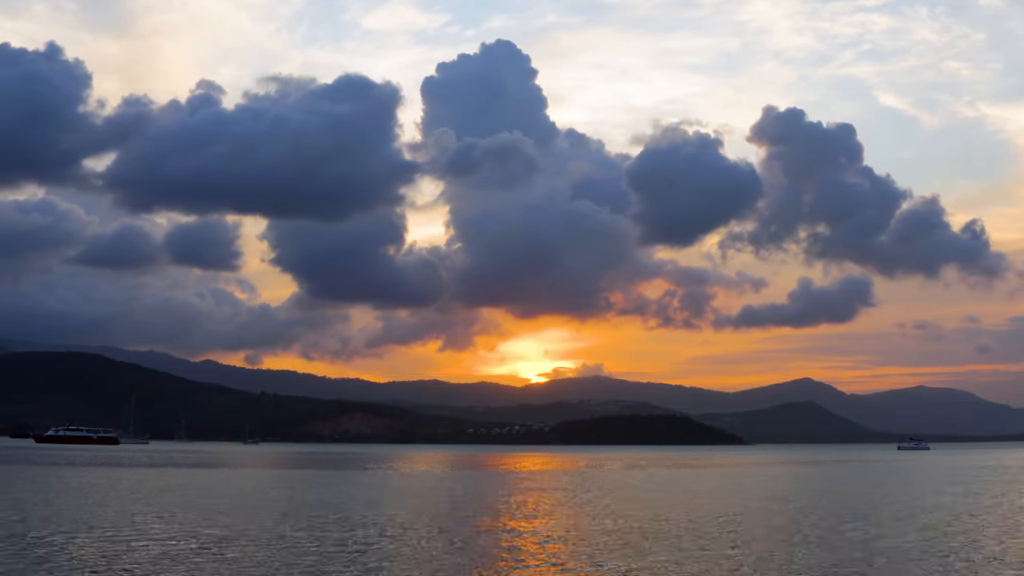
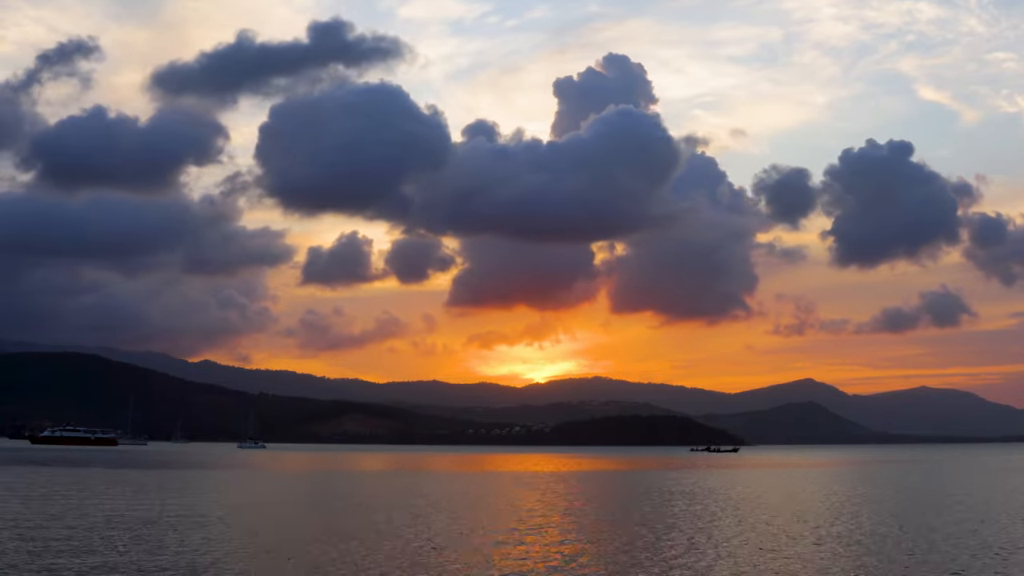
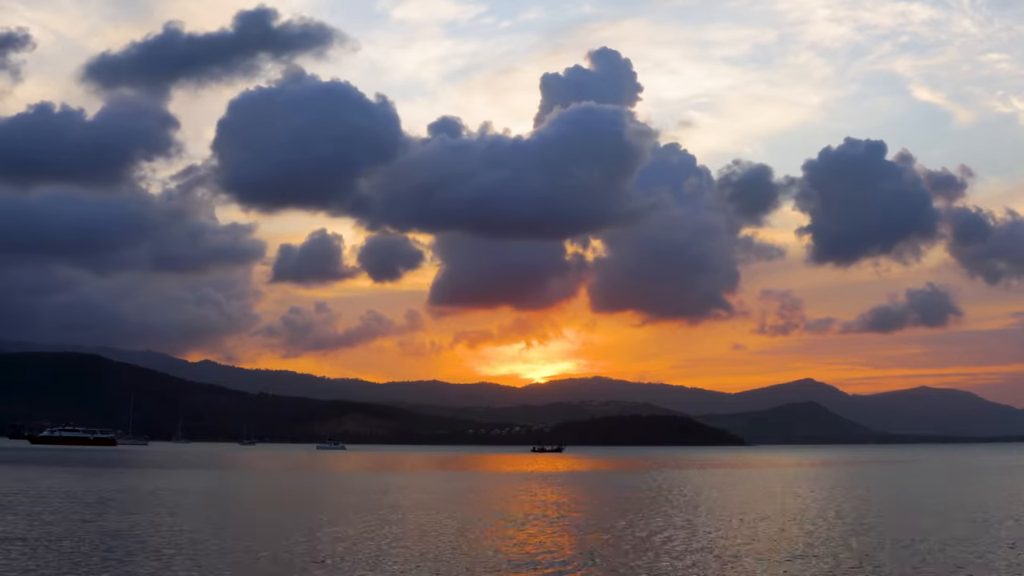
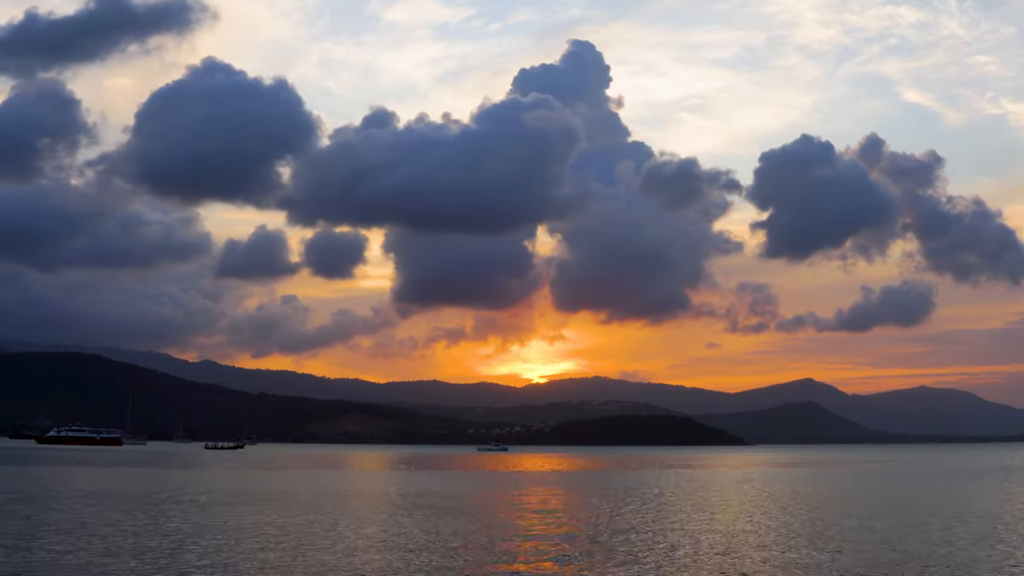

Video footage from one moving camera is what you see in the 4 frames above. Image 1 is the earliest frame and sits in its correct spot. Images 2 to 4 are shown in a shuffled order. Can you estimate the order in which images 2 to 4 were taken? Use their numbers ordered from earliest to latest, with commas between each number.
4, 3, 2
